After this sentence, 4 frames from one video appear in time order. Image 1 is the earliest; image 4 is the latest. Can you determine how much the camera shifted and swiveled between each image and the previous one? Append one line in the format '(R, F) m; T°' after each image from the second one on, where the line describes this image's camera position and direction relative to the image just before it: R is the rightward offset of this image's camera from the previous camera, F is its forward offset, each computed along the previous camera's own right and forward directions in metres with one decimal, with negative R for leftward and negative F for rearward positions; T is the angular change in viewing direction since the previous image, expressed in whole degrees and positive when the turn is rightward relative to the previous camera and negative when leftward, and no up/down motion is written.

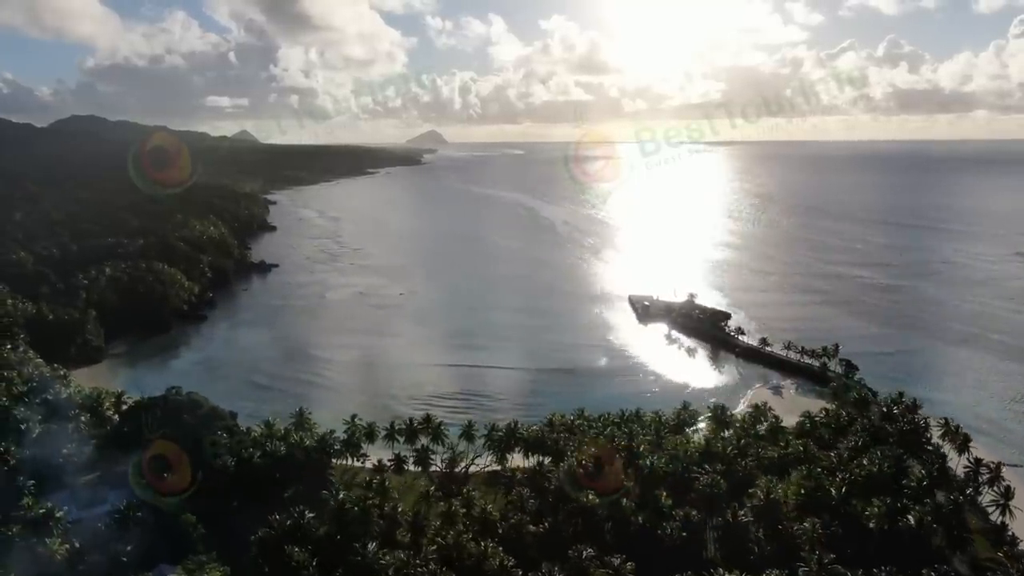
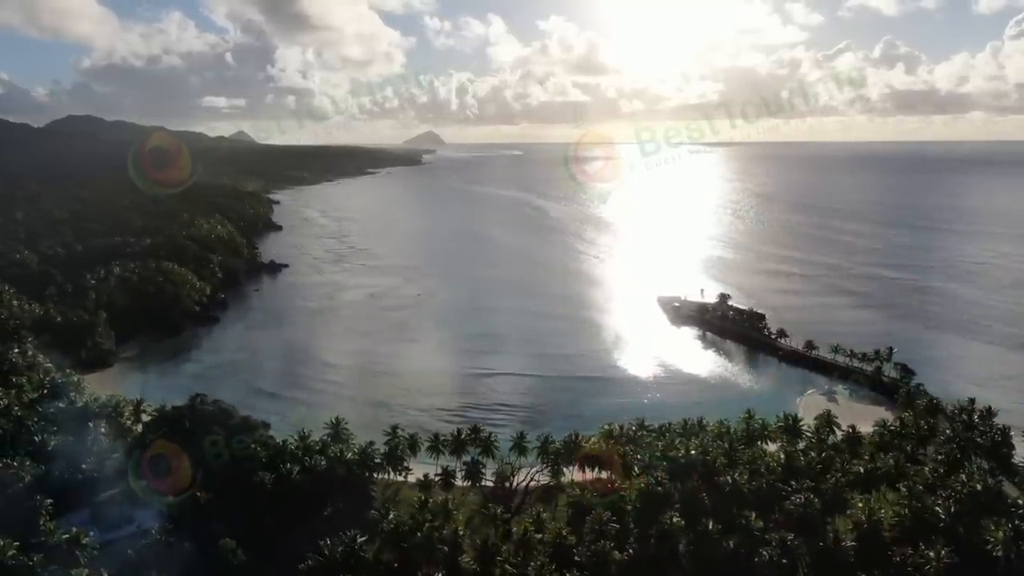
(-2.3, +2.5) m; 0°
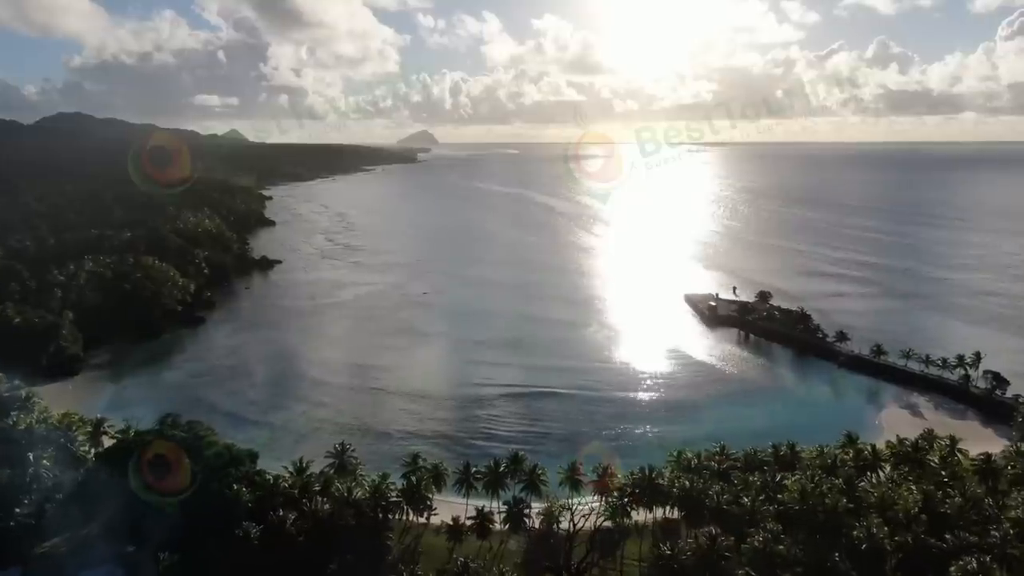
(-1.8, +6.2) m; 0°
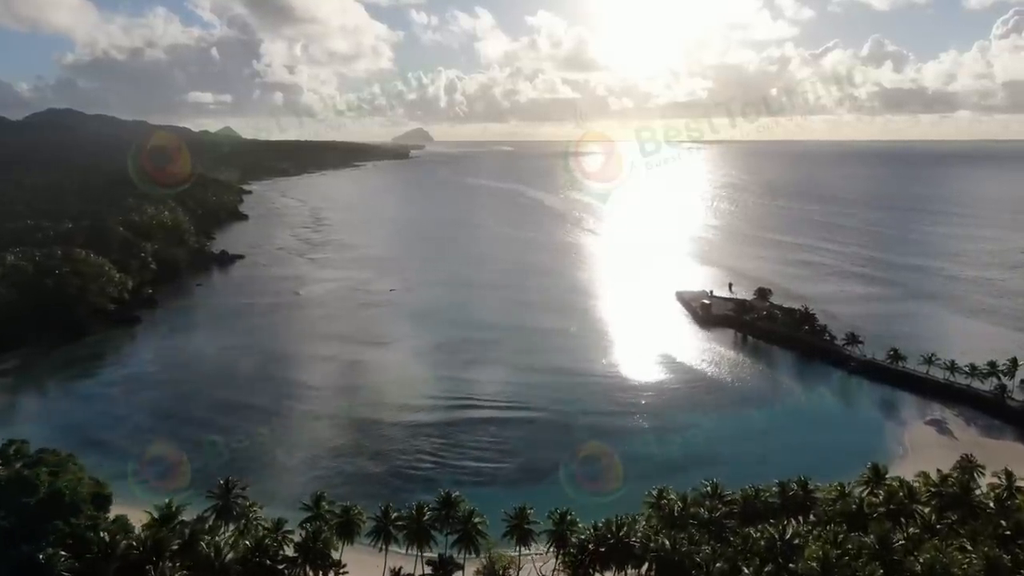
(+1.6, +5.6) m; 0°
